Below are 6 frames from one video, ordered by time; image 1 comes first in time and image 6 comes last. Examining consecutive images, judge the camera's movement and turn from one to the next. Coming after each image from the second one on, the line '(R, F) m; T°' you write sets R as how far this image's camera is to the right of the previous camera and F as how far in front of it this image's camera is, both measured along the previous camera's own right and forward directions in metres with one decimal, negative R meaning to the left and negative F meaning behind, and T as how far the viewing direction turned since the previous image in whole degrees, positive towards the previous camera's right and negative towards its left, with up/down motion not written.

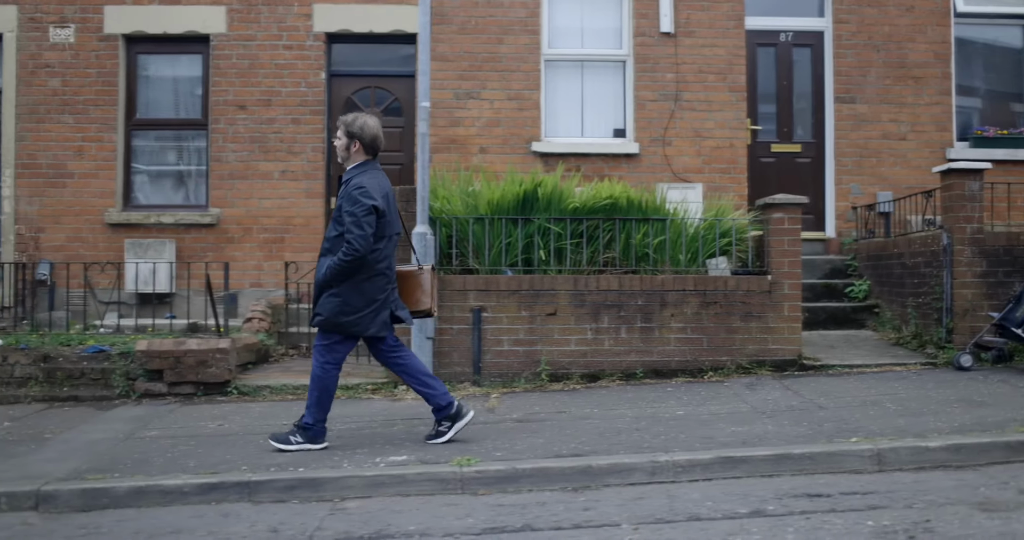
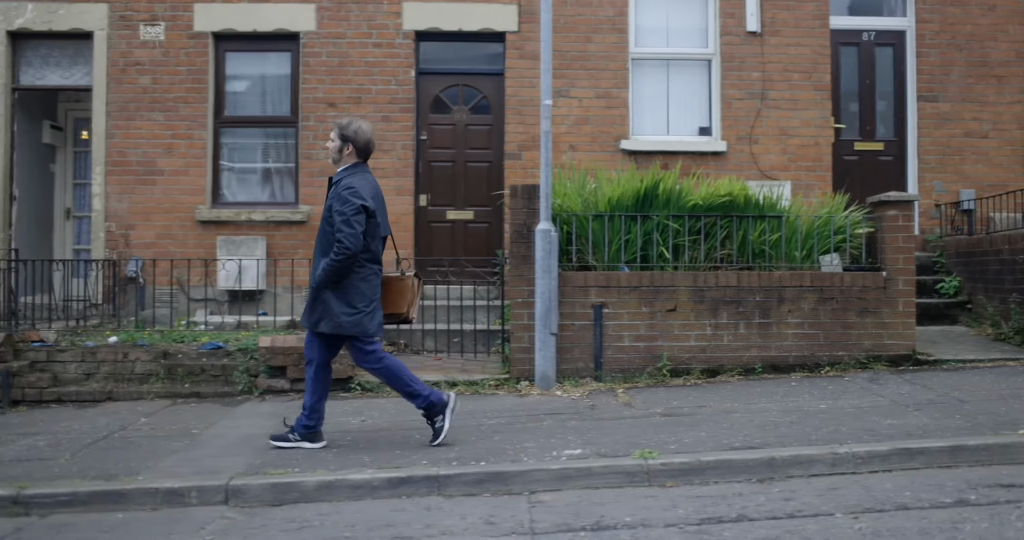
(-0.8, -0.1) m; +1°
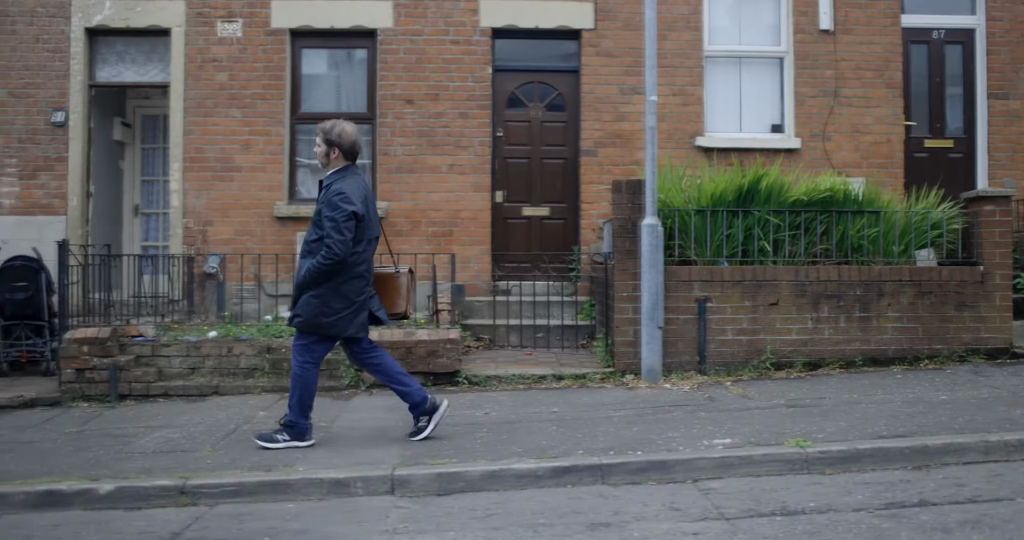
(-0.7, -0.1) m; +1°
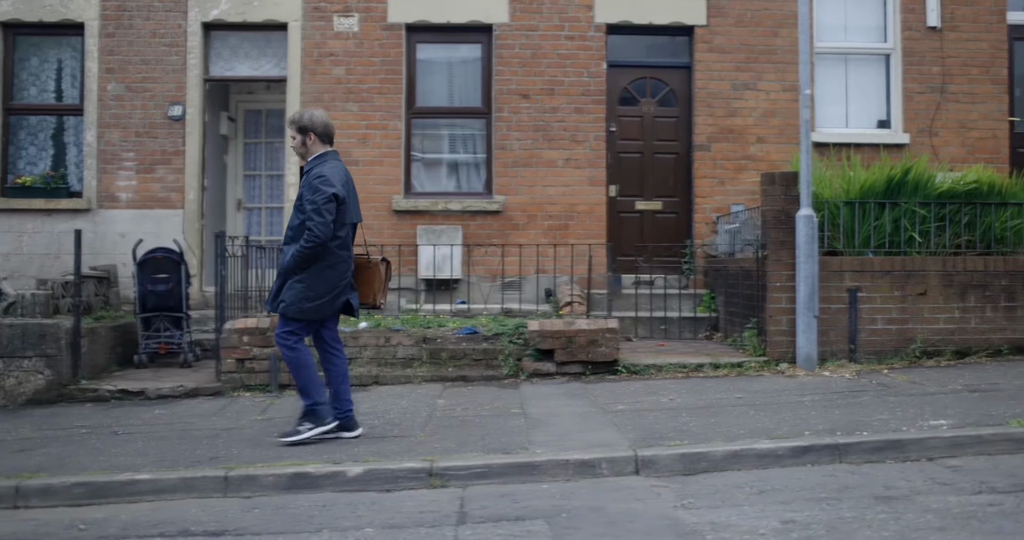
(-1.1, -0.1) m; +2°
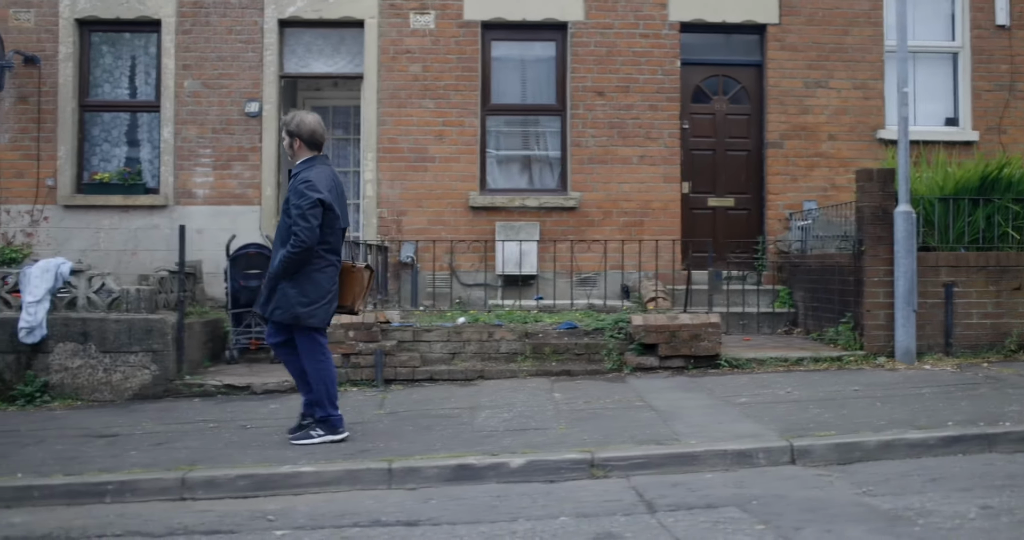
(-0.7, -0.1) m; +1°
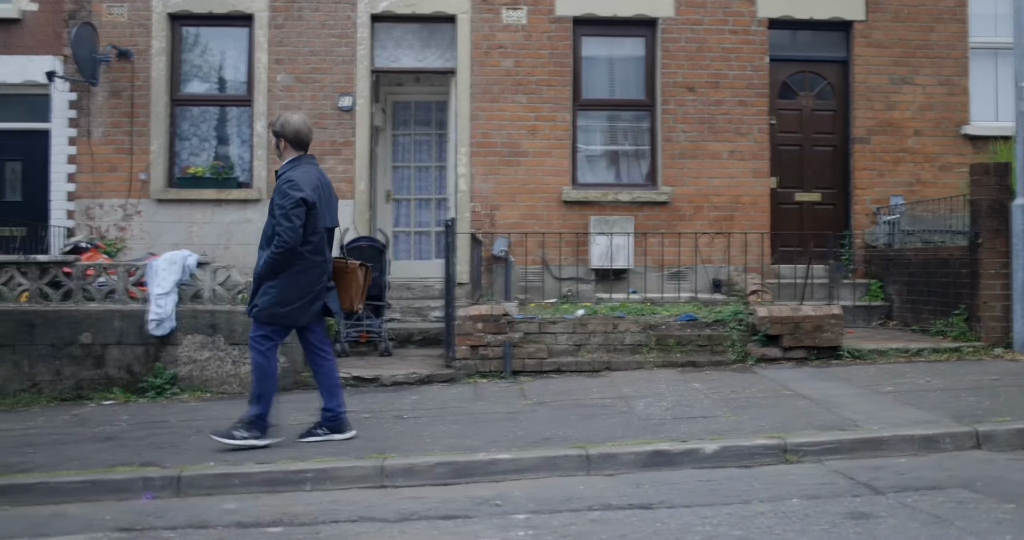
(-0.9, 0.0) m; +1°
